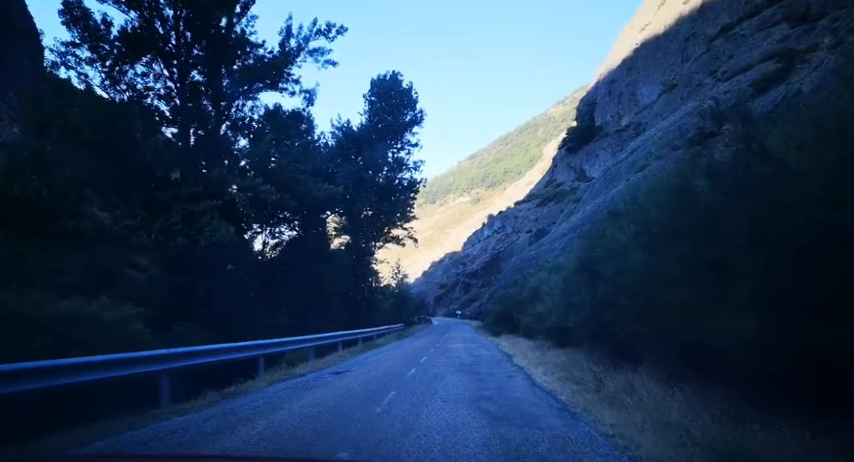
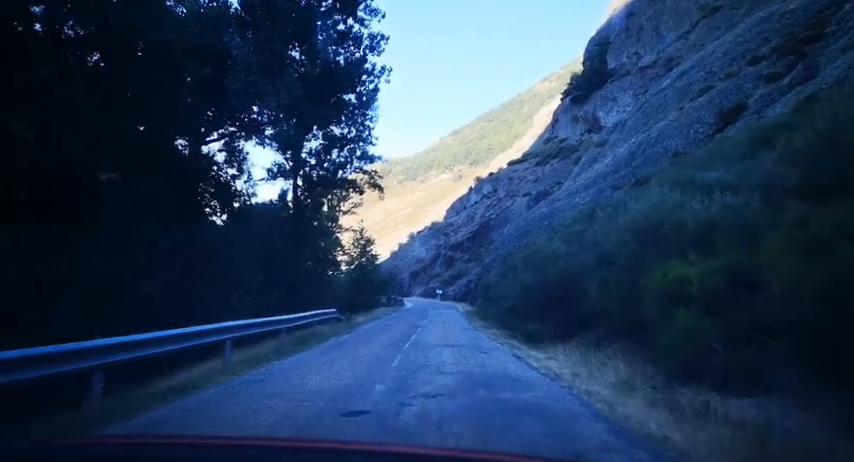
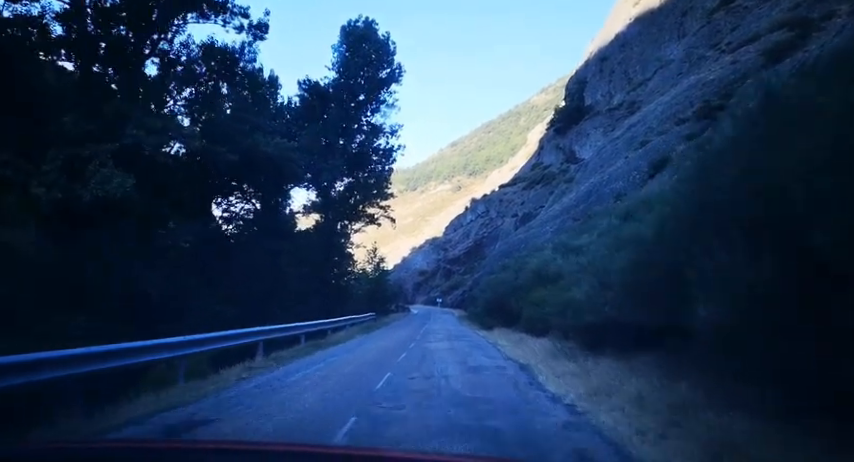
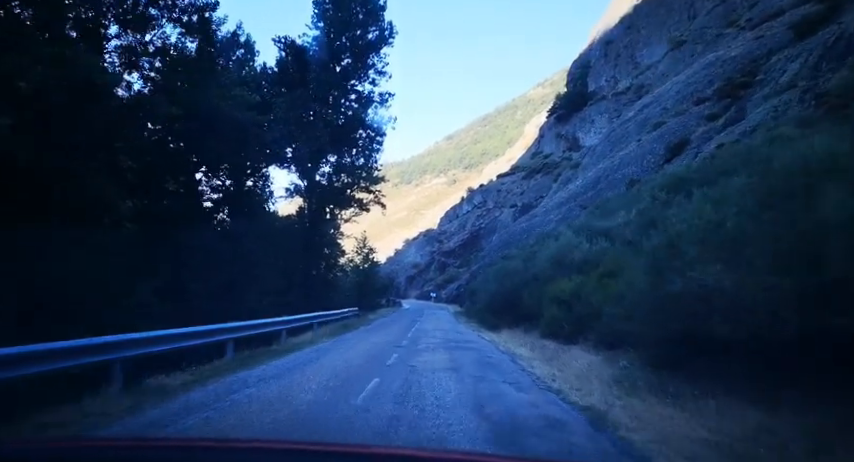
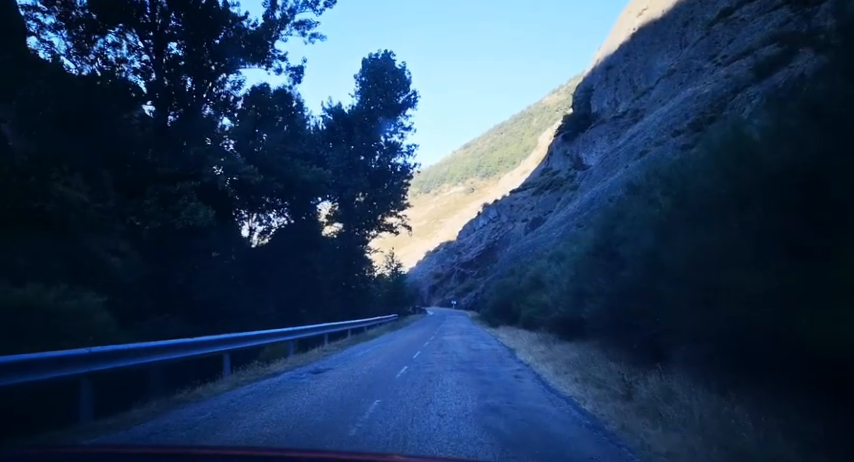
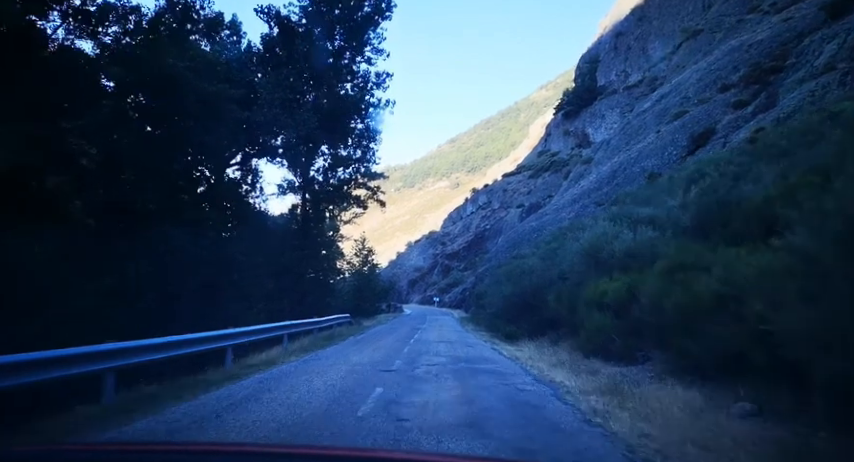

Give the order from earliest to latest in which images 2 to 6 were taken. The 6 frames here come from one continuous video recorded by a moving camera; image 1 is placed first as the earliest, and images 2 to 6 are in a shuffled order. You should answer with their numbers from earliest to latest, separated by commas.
5, 3, 4, 6, 2
